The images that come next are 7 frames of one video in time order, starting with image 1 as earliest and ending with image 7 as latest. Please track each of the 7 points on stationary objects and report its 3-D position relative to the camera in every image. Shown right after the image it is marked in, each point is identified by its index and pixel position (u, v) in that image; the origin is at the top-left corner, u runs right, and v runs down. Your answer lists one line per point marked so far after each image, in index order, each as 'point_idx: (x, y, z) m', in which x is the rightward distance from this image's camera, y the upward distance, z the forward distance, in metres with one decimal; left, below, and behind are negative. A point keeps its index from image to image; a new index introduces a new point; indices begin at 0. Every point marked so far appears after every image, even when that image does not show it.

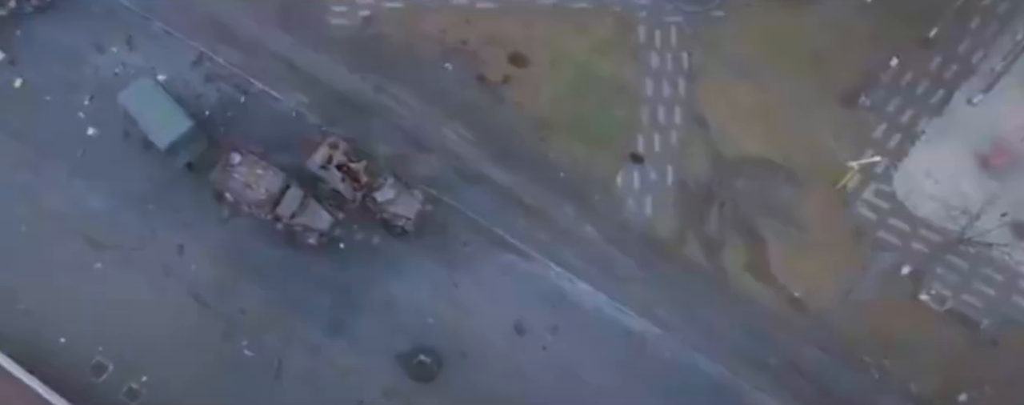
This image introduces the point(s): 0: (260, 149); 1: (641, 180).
0: (-4.5, +1.0, +14.9) m
1: (+2.3, +0.4, +14.5) m
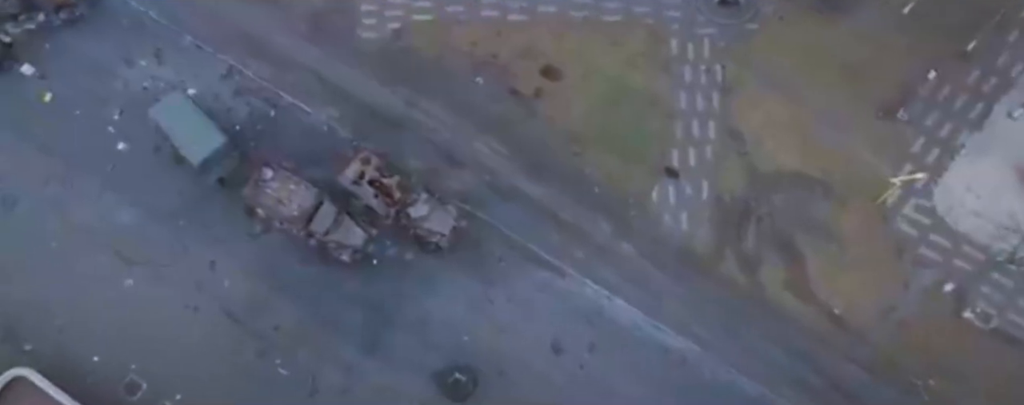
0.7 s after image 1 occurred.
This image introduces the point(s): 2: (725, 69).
0: (-3.9, +0.7, +14.8) m
1: (+2.9, +0.1, +14.4) m
2: (+3.9, +2.4, +15.2) m
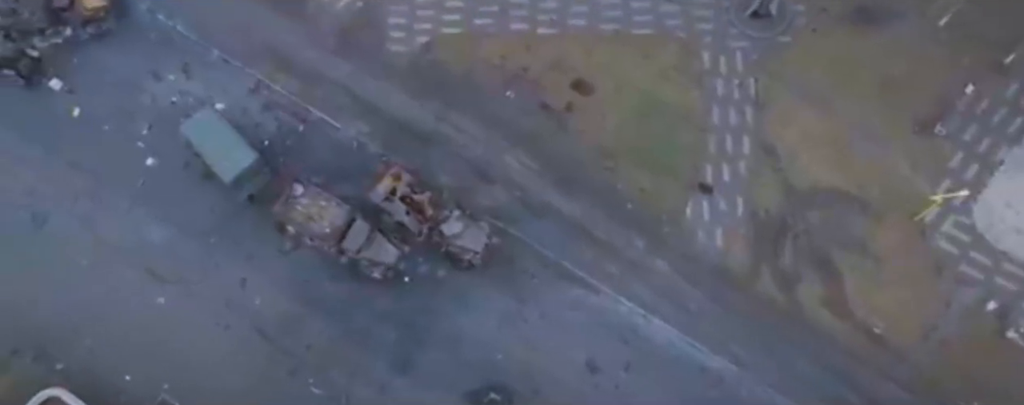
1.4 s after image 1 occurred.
0: (-3.4, +0.4, +14.7) m
1: (+3.4, -0.2, +14.2) m
2: (+4.4, +2.2, +15.0) m
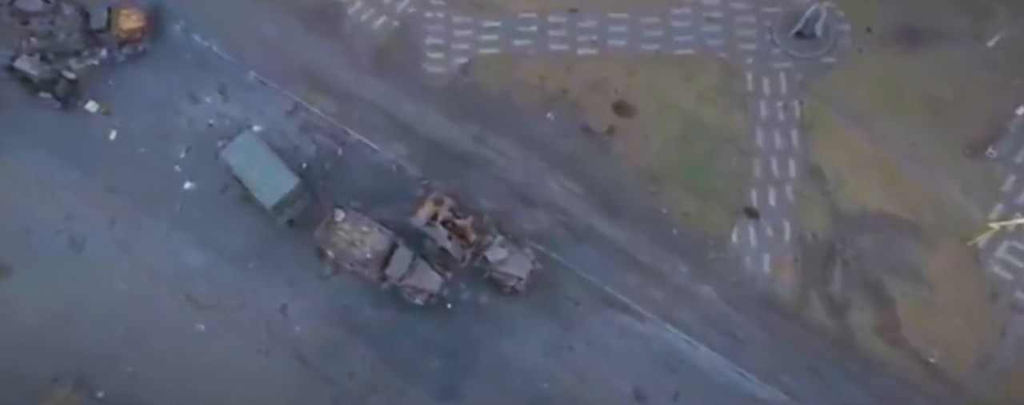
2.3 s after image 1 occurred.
0: (-2.6, 0.0, +14.5) m
1: (+4.1, -0.6, +14.0) m
2: (+5.2, +1.8, +14.8) m
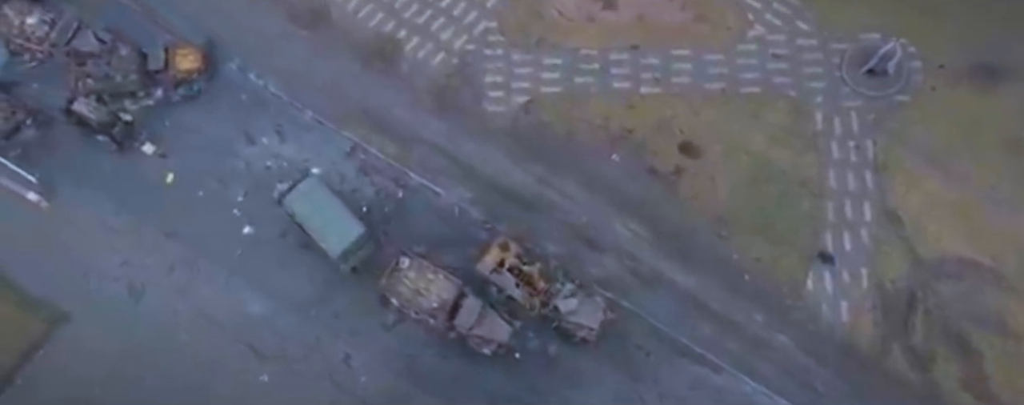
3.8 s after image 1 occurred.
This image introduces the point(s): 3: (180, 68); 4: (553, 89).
0: (-1.5, -0.8, +14.2) m
1: (+5.3, -1.3, +13.6) m
2: (+6.3, +1.0, +14.4) m
3: (-5.9, +2.4, +14.8) m
4: (+0.7, +2.1, +15.1) m
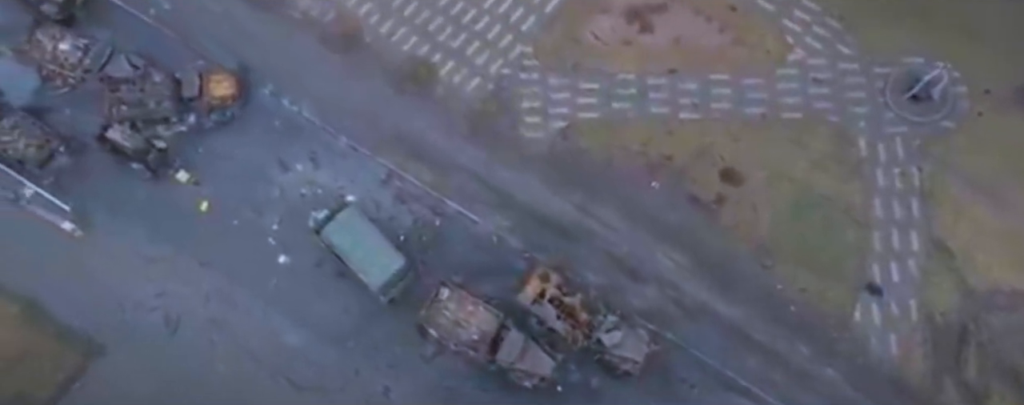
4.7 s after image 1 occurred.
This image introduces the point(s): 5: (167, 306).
0: (-0.8, -1.3, +14.0) m
1: (+5.9, -1.8, +13.3) m
2: (+7.0, +0.5, +14.1) m
3: (-5.3, +1.9, +14.7) m
4: (+1.4, +1.6, +14.9) m
5: (-5.8, -1.7, +13.9) m
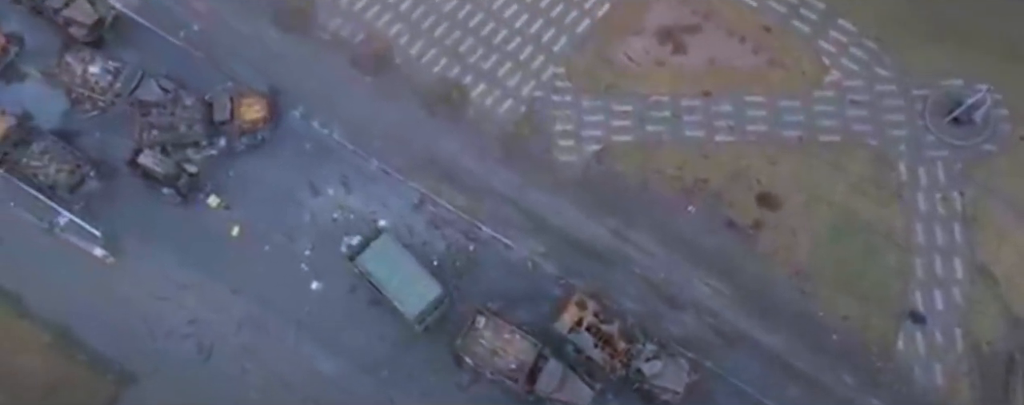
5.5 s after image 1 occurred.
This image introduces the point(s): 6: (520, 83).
0: (-0.3, -1.7, +13.8) m
1: (+6.5, -2.2, +13.1) m
2: (+7.6, +0.1, +13.9) m
3: (-4.7, +1.5, +14.5) m
4: (+2.0, +1.1, +14.7) m
5: (-5.2, -2.1, +13.8) m
6: (+0.1, +2.2, +15.2) m
